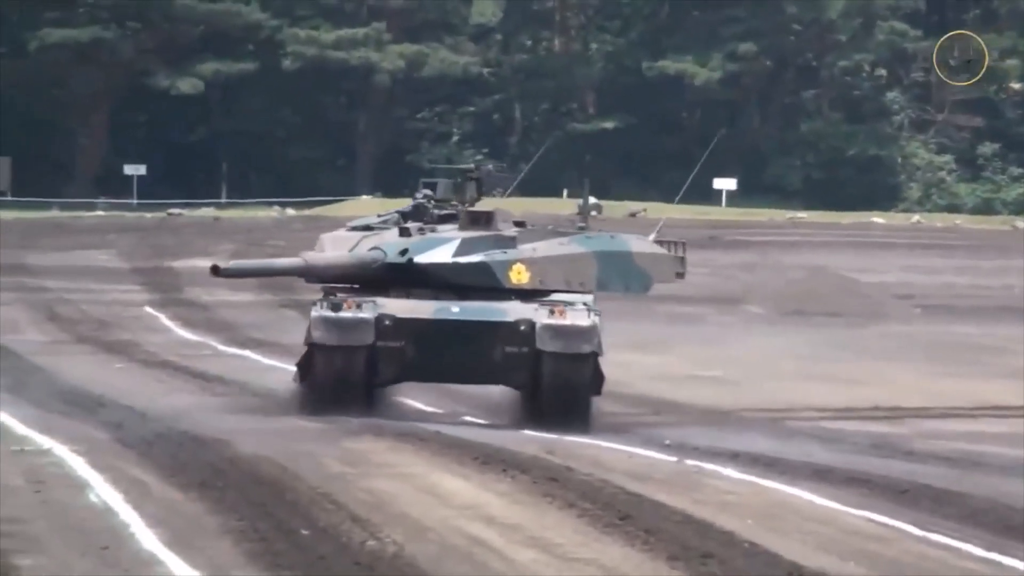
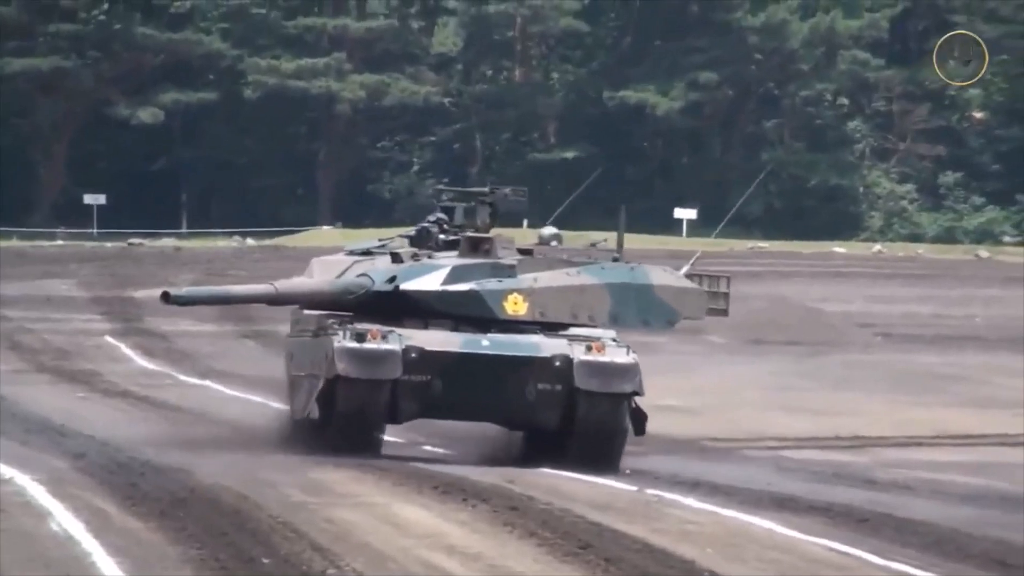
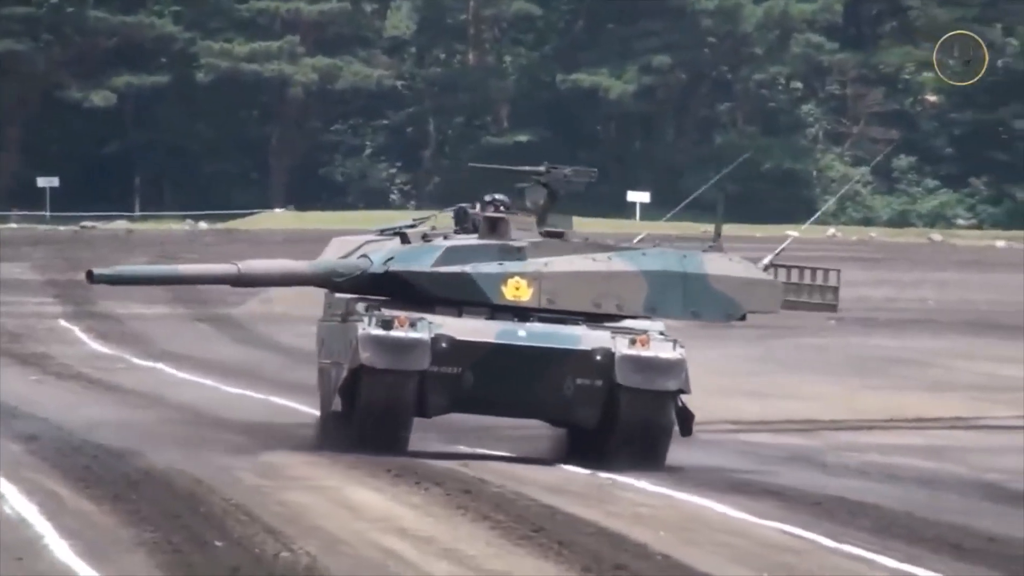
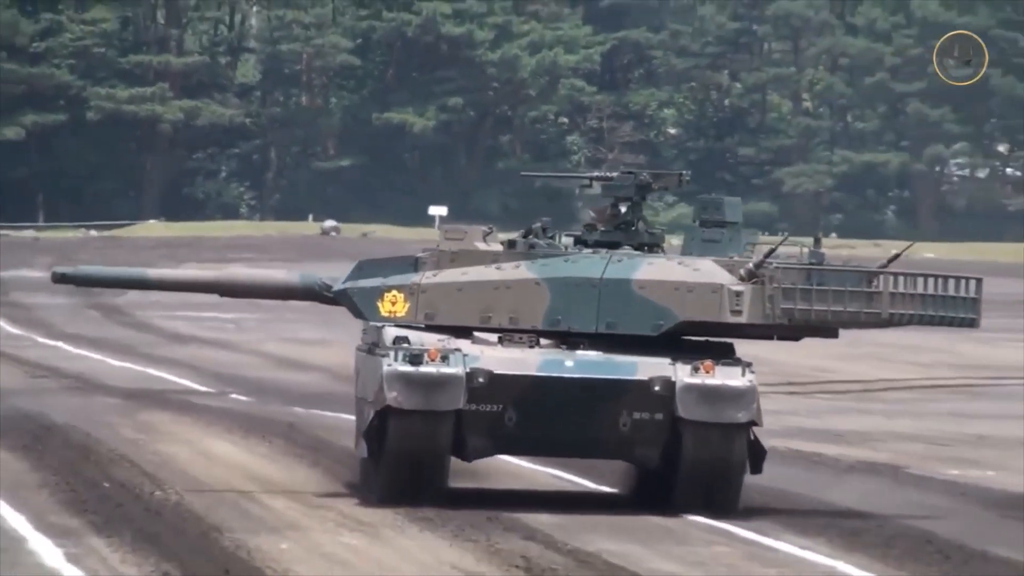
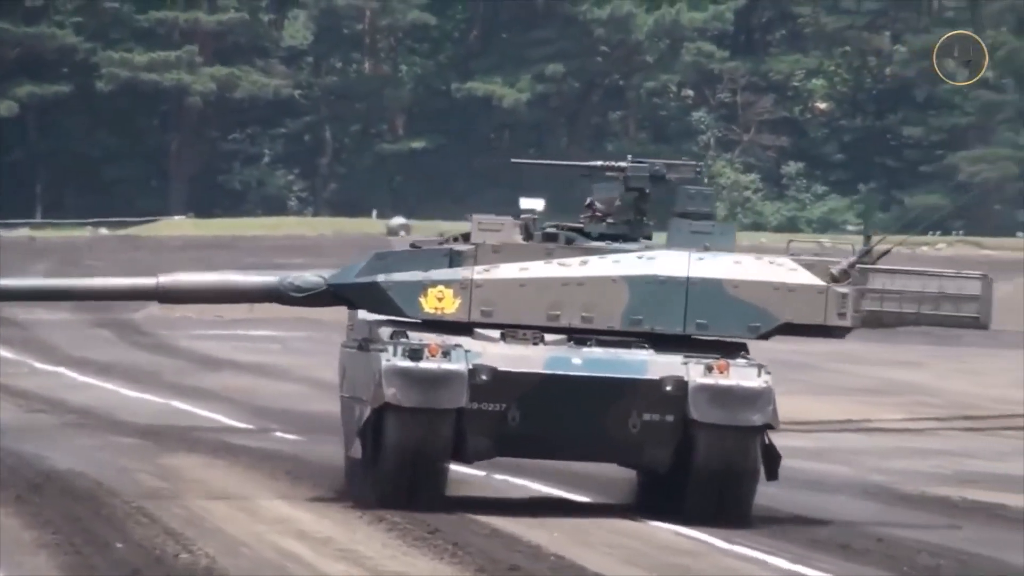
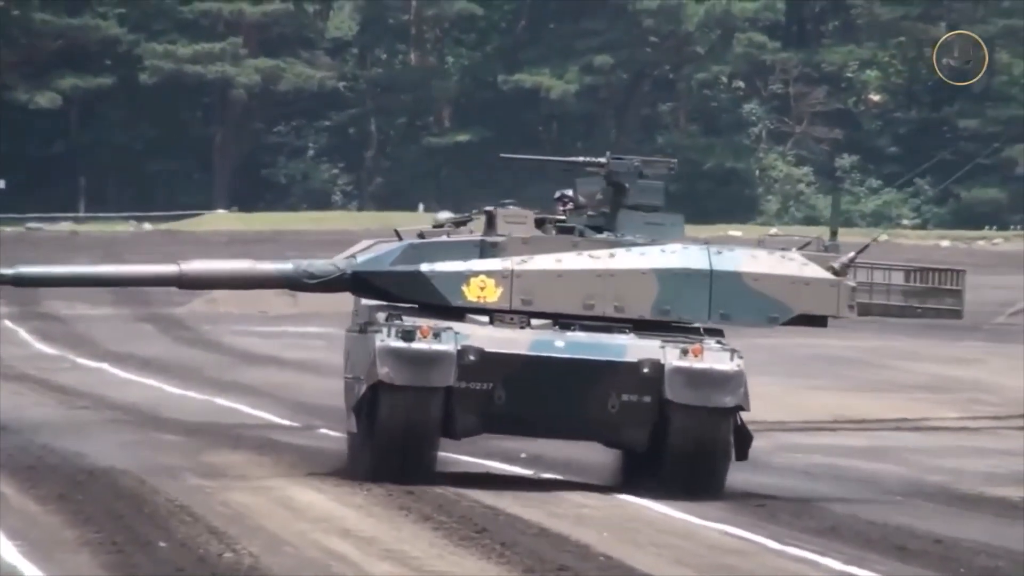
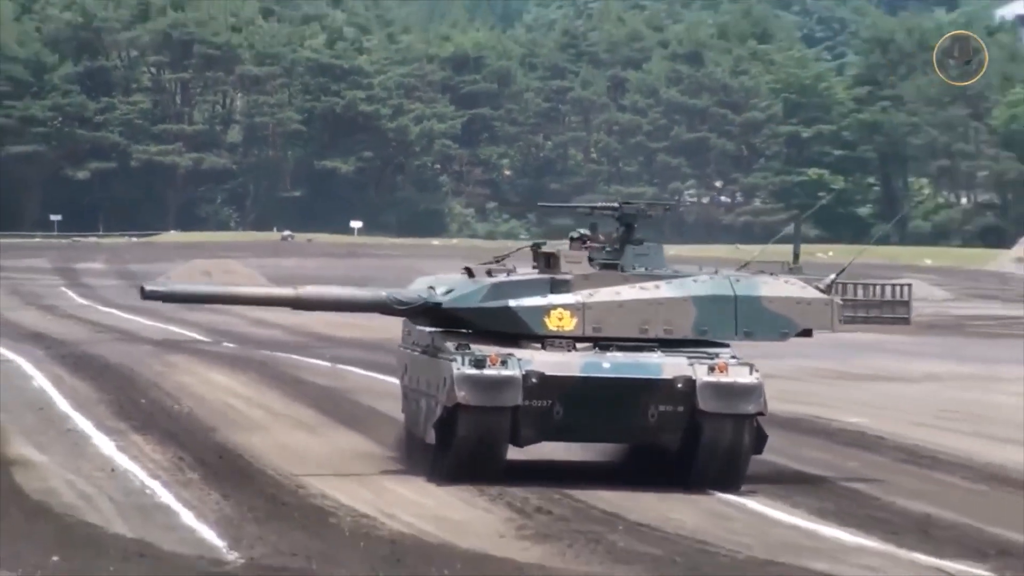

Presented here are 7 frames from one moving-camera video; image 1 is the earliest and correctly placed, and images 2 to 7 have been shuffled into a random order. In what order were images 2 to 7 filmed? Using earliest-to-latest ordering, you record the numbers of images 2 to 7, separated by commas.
2, 3, 6, 5, 4, 7
